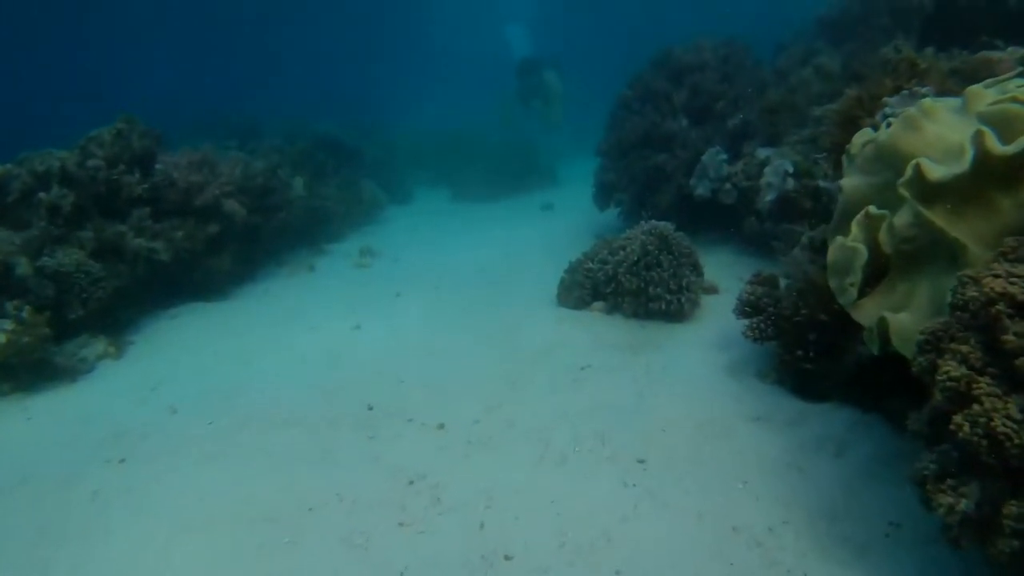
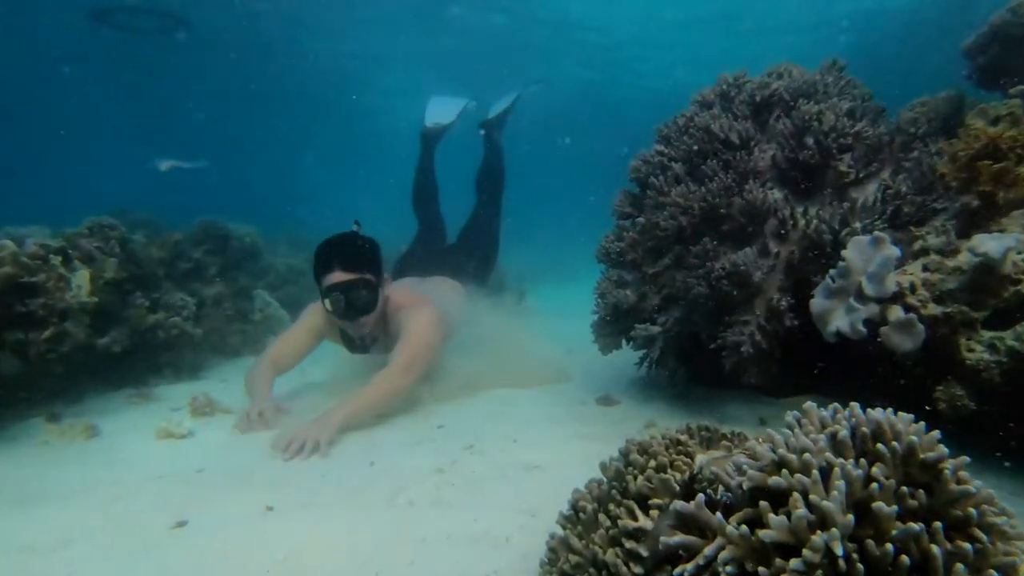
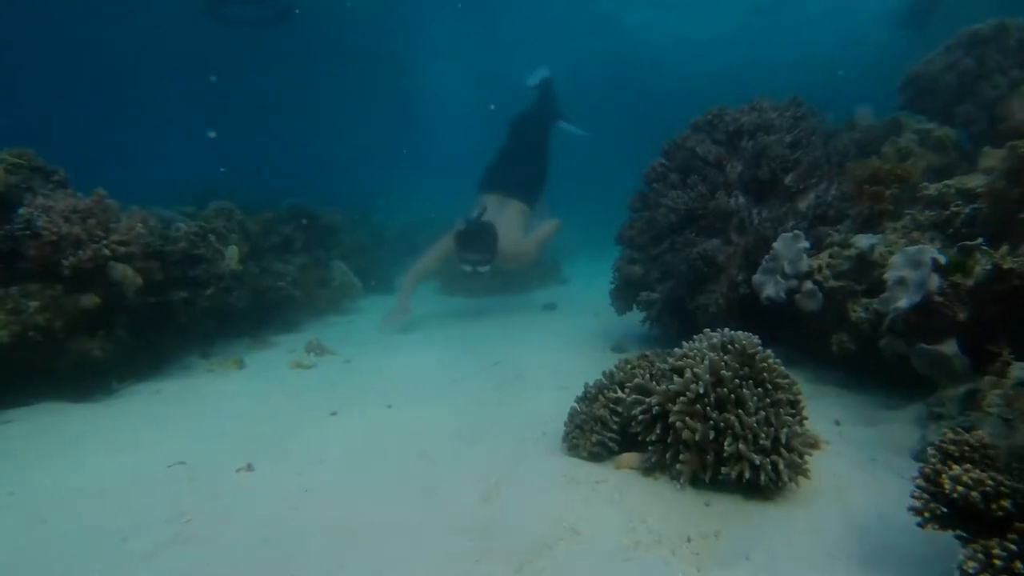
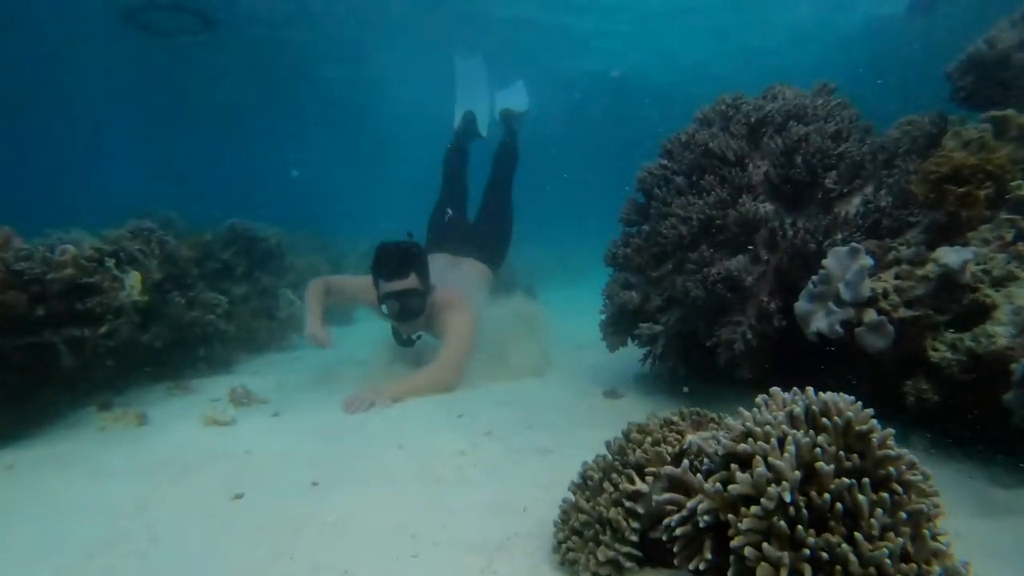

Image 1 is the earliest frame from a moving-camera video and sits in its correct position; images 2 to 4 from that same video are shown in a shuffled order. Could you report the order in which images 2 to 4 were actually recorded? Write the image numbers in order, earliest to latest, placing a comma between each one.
3, 4, 2
